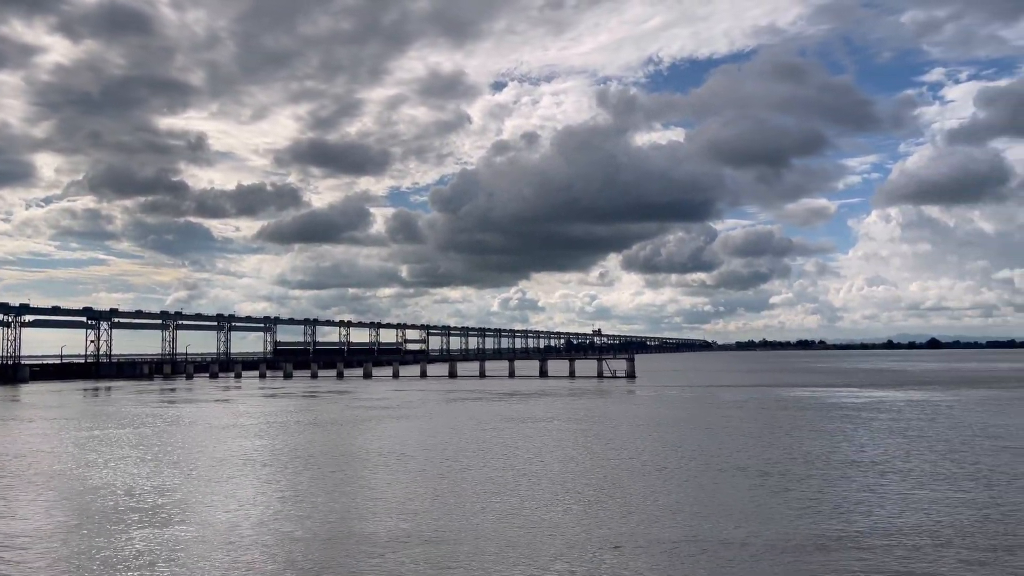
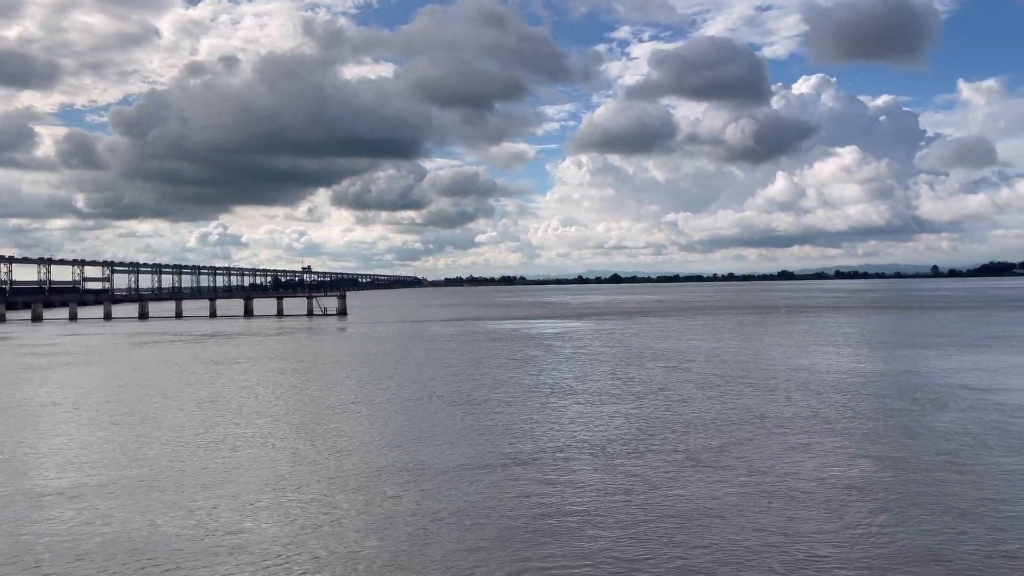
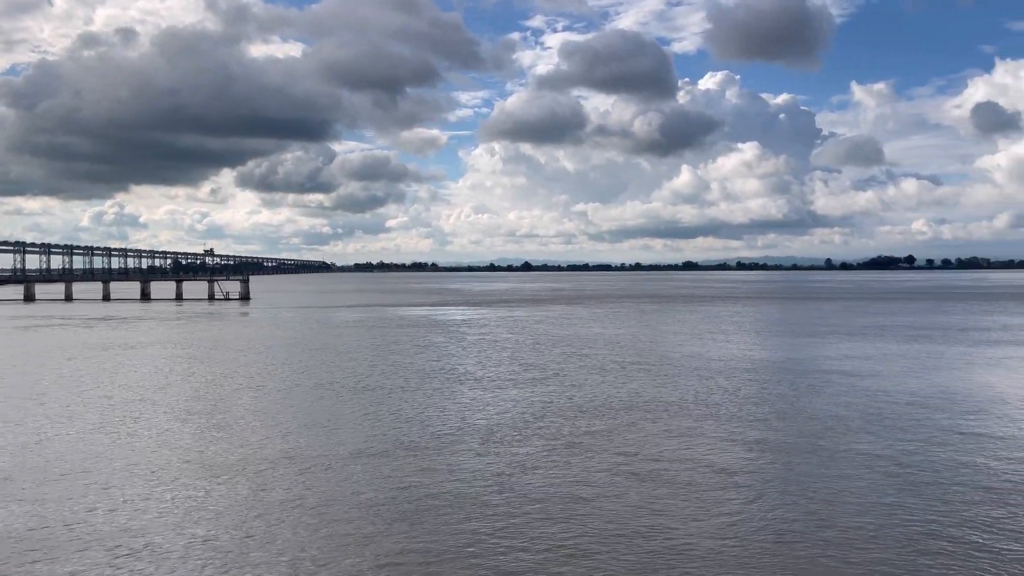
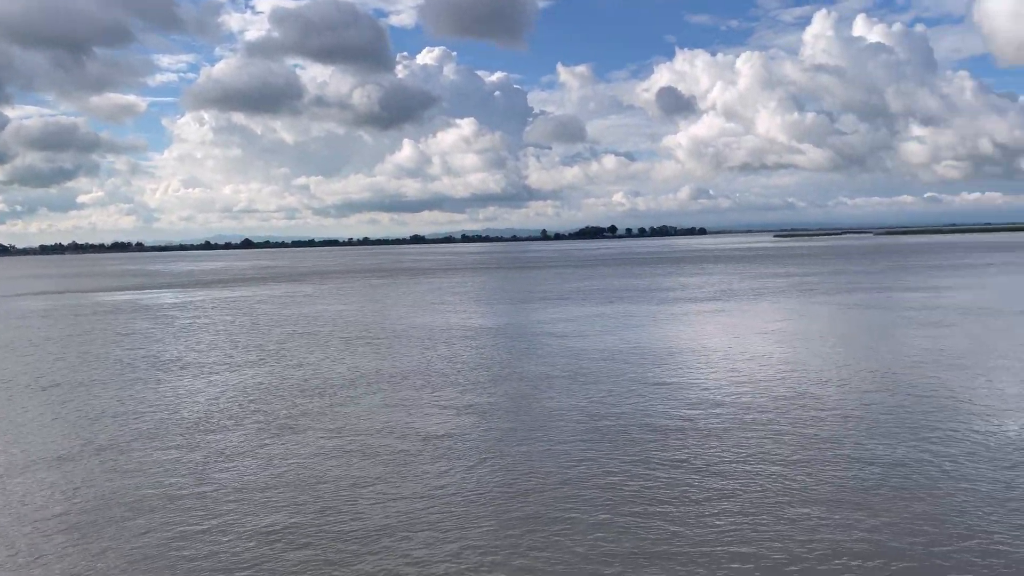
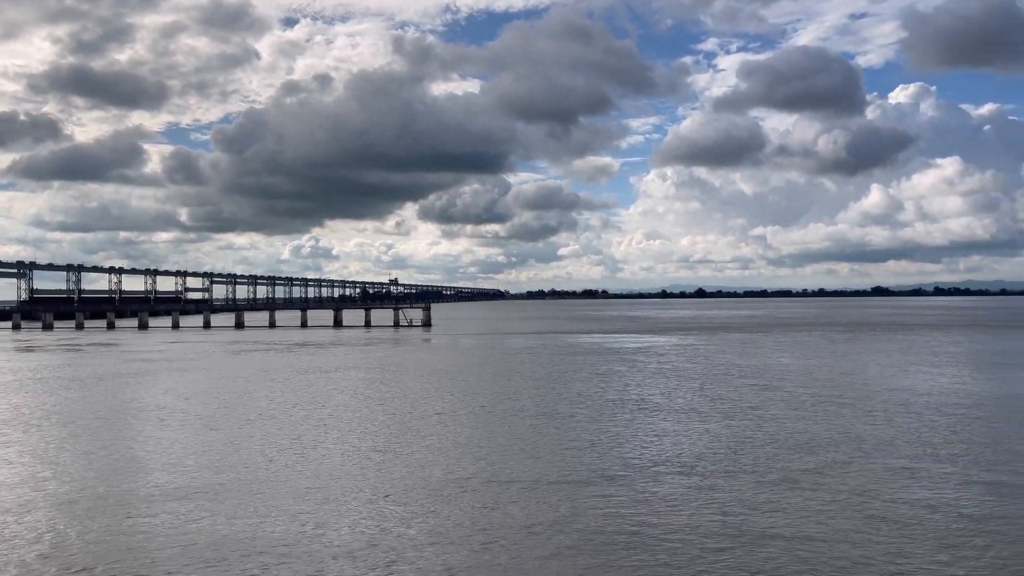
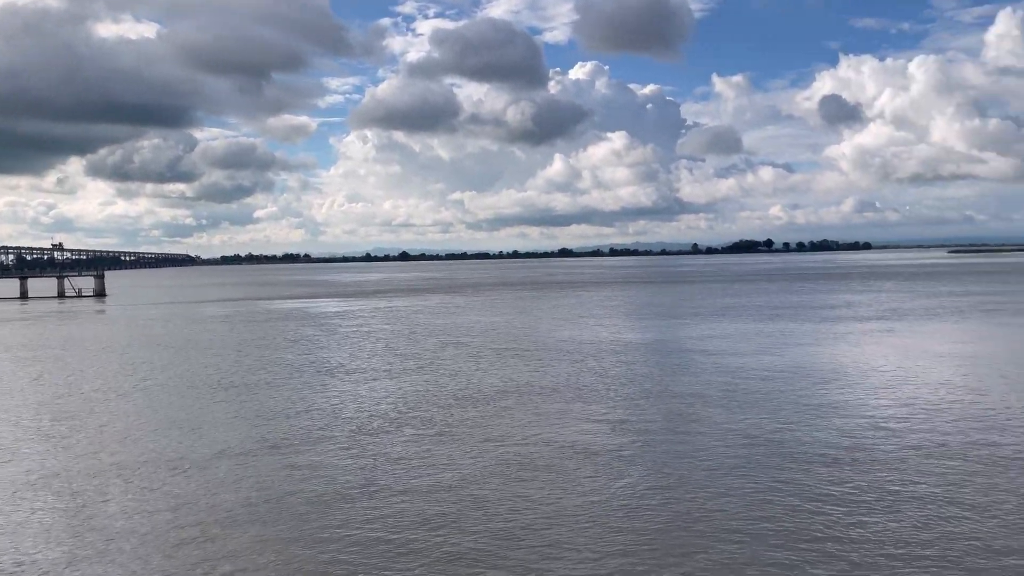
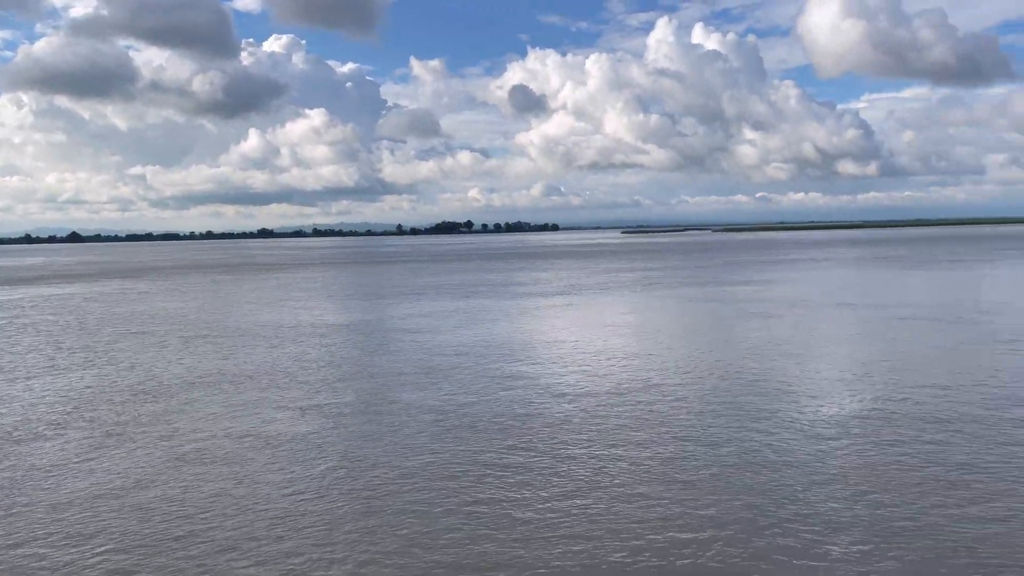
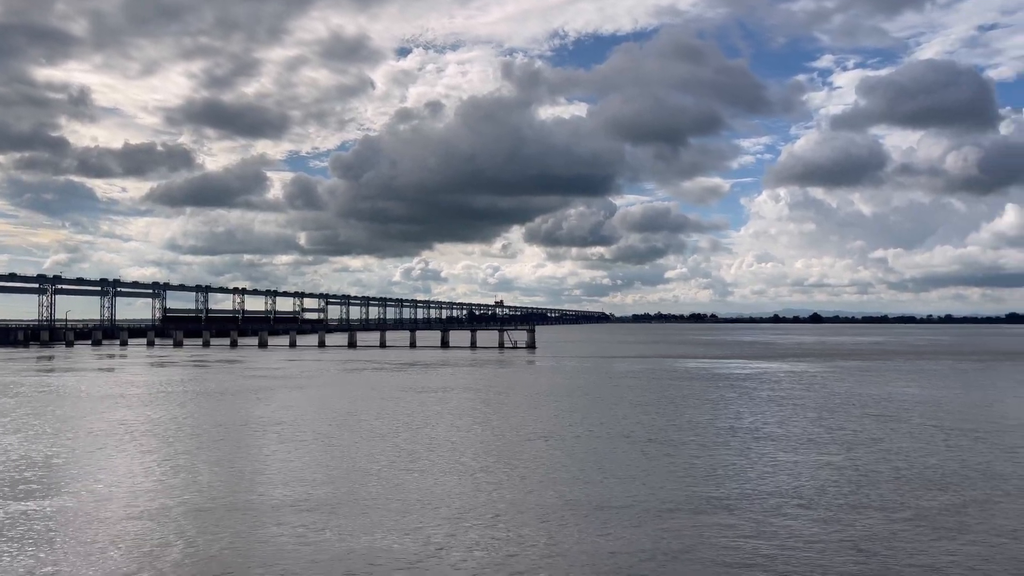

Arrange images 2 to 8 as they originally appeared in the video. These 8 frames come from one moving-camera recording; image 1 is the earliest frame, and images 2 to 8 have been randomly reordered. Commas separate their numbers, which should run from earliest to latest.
8, 5, 2, 3, 6, 4, 7
